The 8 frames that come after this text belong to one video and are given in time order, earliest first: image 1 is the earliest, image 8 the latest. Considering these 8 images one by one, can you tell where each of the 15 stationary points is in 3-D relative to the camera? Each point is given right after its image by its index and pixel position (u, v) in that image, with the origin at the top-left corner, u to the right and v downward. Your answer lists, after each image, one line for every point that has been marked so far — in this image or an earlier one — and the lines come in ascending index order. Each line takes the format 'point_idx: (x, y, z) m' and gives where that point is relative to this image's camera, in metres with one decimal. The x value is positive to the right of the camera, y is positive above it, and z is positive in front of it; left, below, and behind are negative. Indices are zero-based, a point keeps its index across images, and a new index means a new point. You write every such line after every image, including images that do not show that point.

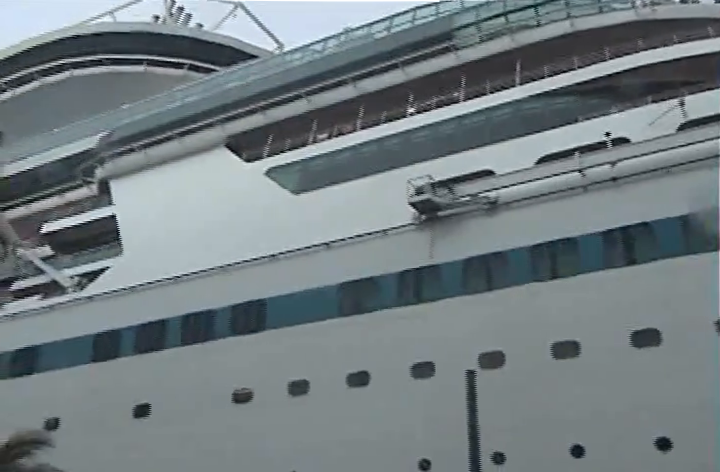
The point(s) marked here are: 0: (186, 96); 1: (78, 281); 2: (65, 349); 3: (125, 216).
0: (-3.3, +2.7, +13.2) m
1: (-4.9, -0.8, +11.9) m
2: (-4.9, -1.9, +11.3) m
3: (-4.1, +0.4, +12.1) m
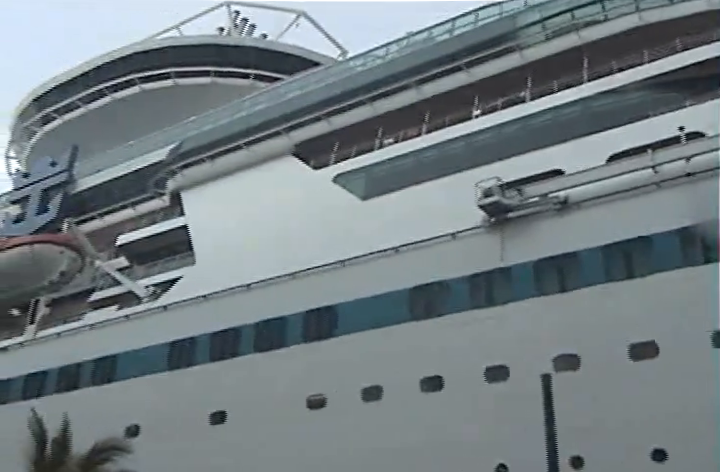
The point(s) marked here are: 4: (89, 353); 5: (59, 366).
0: (-2.1, +2.6, +13.4) m
1: (-3.6, -1.0, +12.1) m
2: (-3.7, -2.1, +11.5) m
3: (-2.9, +0.2, +12.3) m
4: (-4.7, -2.0, +11.9) m
5: (-5.3, -2.3, +12.0) m
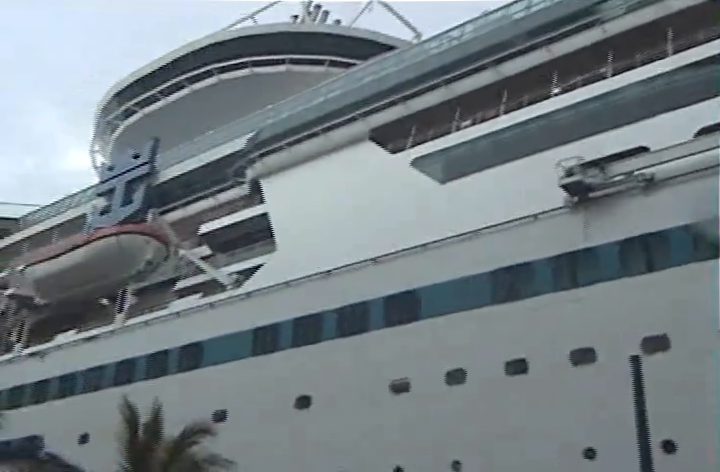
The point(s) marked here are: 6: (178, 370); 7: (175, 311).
0: (-0.6, +2.8, +13.4) m
1: (-2.2, -0.8, +12.3) m
2: (-2.3, -1.9, +11.7) m
3: (-1.5, +0.4, +12.4) m
4: (-3.3, -1.9, +12.2) m
5: (-3.8, -2.1, +12.3) m
6: (-3.2, -2.4, +12.0) m
7: (-3.3, -1.4, +12.4) m
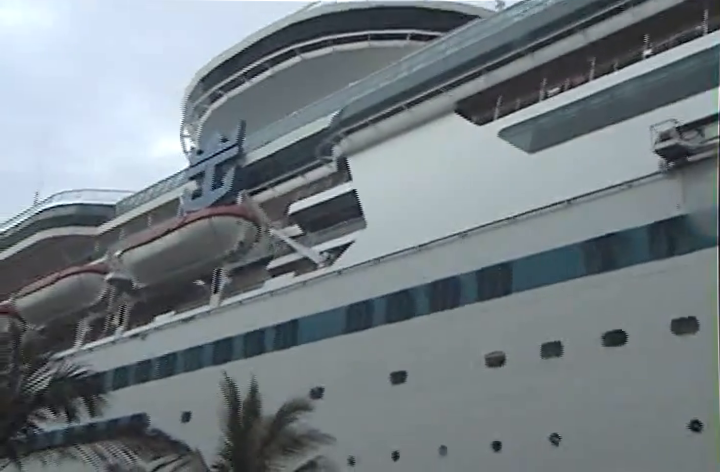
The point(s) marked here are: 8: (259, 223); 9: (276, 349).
0: (+0.9, +3.3, +13.3) m
1: (-0.6, -0.4, +12.4) m
2: (-0.7, -1.5, +11.8) m
3: (+0.1, +0.8, +12.4) m
4: (-1.6, -1.5, +12.4) m
5: (-2.2, -1.8, +12.5) m
6: (-1.5, -2.0, +12.2) m
7: (-1.7, -1.0, +12.6) m
8: (-1.9, +0.3, +13.4) m
9: (-1.5, -2.0, +12.1) m
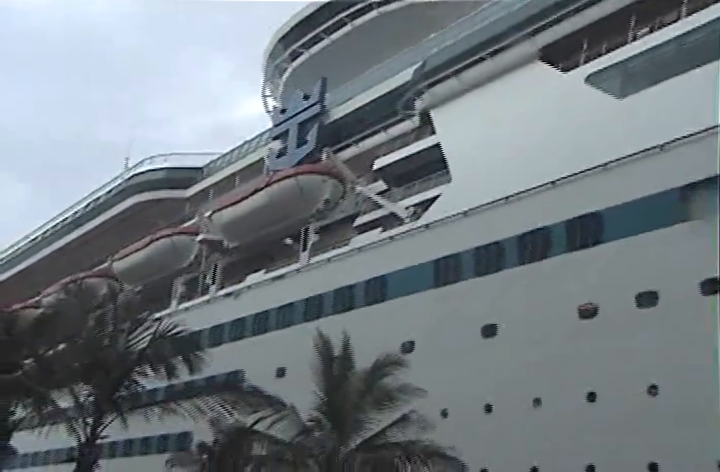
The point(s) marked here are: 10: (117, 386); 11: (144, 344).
0: (+2.4, +4.2, +12.9) m
1: (+0.9, +0.4, +12.3) m
2: (+0.9, -0.7, +11.8) m
3: (+1.6, +1.7, +12.3) m
4: (0.0, -0.7, +12.4) m
5: (-0.5, -1.0, +12.6) m
6: (+0.1, -1.2, +12.2) m
7: (-0.1, -0.2, +12.6) m
8: (-0.3, +1.1, +13.3) m
9: (+0.1, -1.2, +12.2) m
10: (-3.9, -2.4, +10.7) m
11: (-3.5, -1.7, +11.0) m
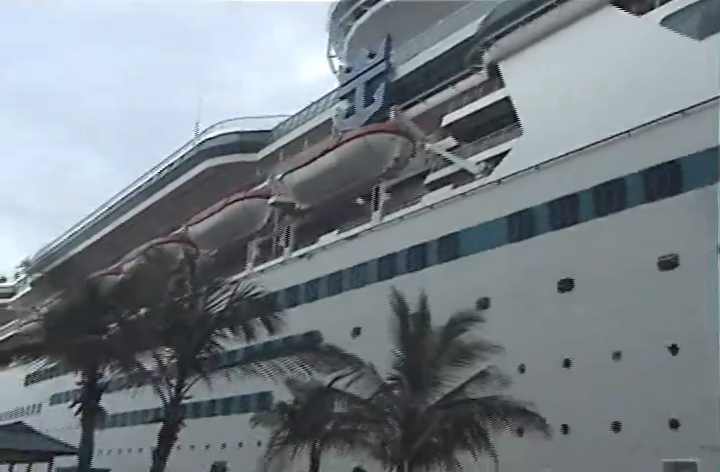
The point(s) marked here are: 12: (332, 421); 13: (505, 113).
0: (+3.6, +5.0, +12.5) m
1: (+2.2, +1.2, +12.1) m
2: (+2.1, 0.0, +11.6) m
3: (+2.8, +2.5, +12.0) m
4: (+1.3, 0.0, +12.3) m
5: (+0.8, -0.3, +12.6) m
6: (+1.4, -0.5, +12.1) m
7: (+1.2, +0.5, +12.5) m
8: (+1.0, +1.9, +13.2) m
9: (+1.4, -0.5, +12.1) m
10: (-2.6, -1.8, +10.9) m
11: (-2.3, -1.1, +11.2) m
12: (-0.5, -3.0, +11.0) m
13: (+2.6, +2.2, +12.5) m
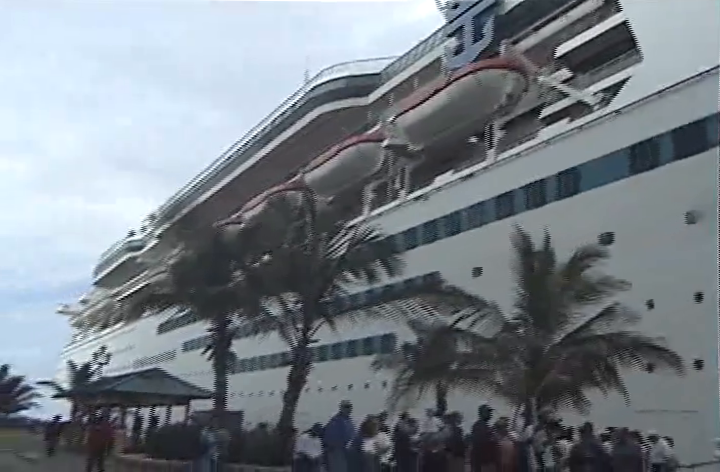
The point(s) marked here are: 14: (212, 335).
0: (+5.4, +6.3, +11.8) m
1: (+4.1, +2.3, +11.6) m
2: (+4.1, +1.2, +11.2) m
3: (+4.6, +3.6, +11.4) m
4: (+3.3, +1.1, +12.0) m
5: (+2.8, +0.9, +12.3) m
6: (+3.4, +0.6, +11.8) m
7: (+3.2, +1.7, +12.2) m
8: (+3.1, +3.1, +12.8) m
9: (+3.4, +0.6, +11.8) m
10: (-0.6, -0.9, +11.1) m
11: (-0.3, -0.2, +11.3) m
12: (+1.6, -2.0, +11.0) m
13: (+4.5, +3.4, +12.0) m
14: (-2.6, -1.8, +11.9) m
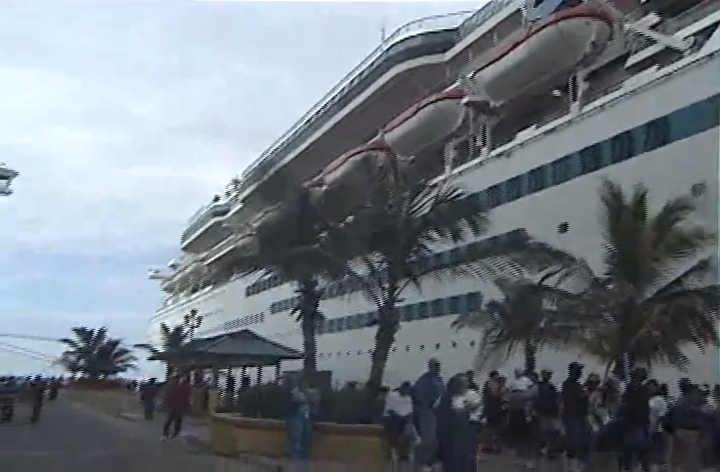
0: (+6.6, +7.1, +11.0) m
1: (+5.4, +3.2, +11.1) m
2: (+5.4, +1.9, +10.8) m
3: (+5.9, +4.4, +10.8) m
4: (+4.7, +1.9, +11.6) m
5: (+4.3, +1.7, +12.0) m
6: (+4.8, +1.4, +11.5) m
7: (+4.6, +2.5, +11.8) m
8: (+4.4, +3.9, +12.4) m
9: (+4.8, +1.4, +11.4) m
10: (+0.8, -0.2, +11.1) m
11: (+1.1, +0.4, +11.2) m
12: (+3.0, -1.3, +10.9) m
13: (+5.9, +4.2, +11.4) m
14: (-1.2, -1.1, +12.1) m
